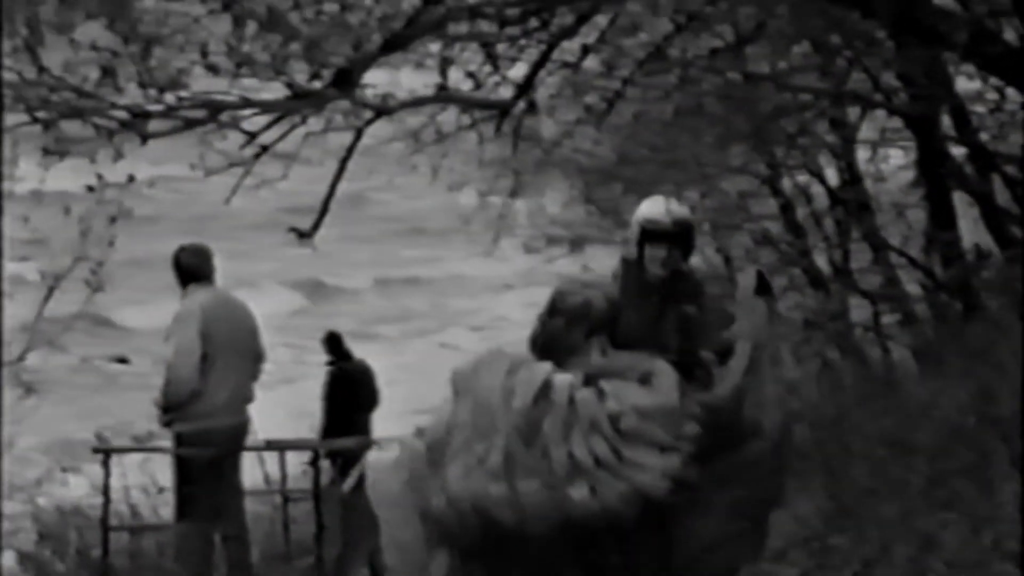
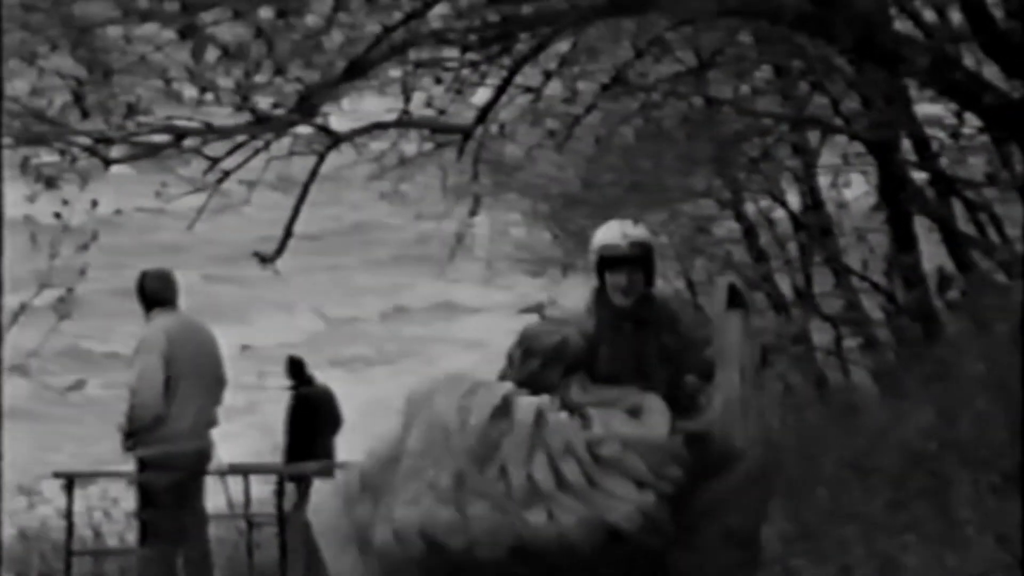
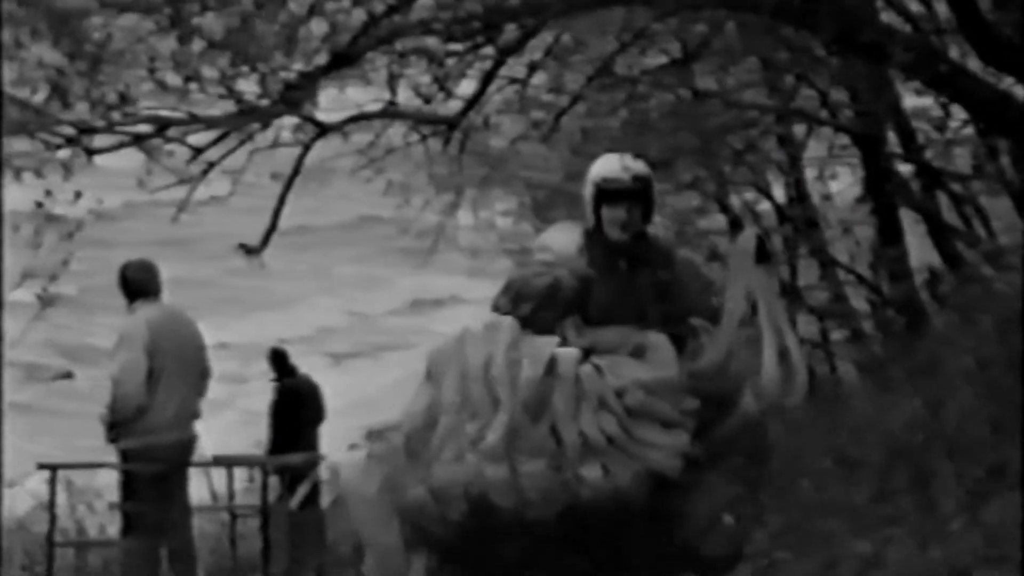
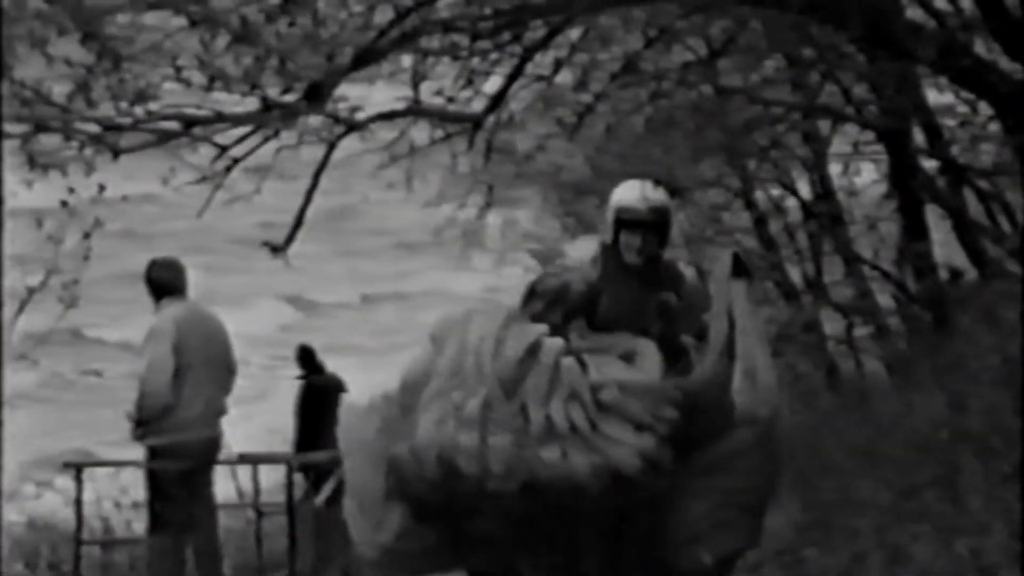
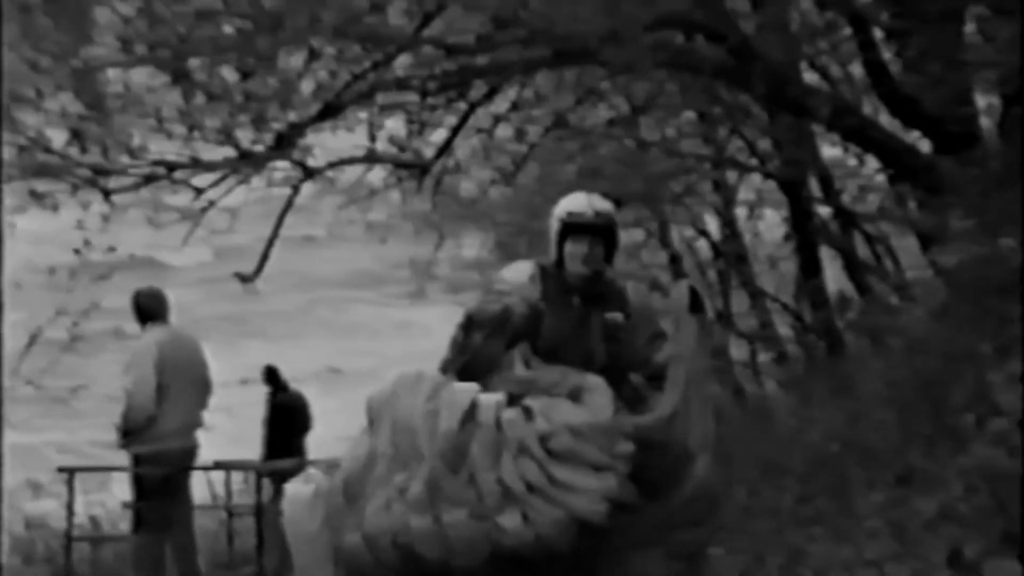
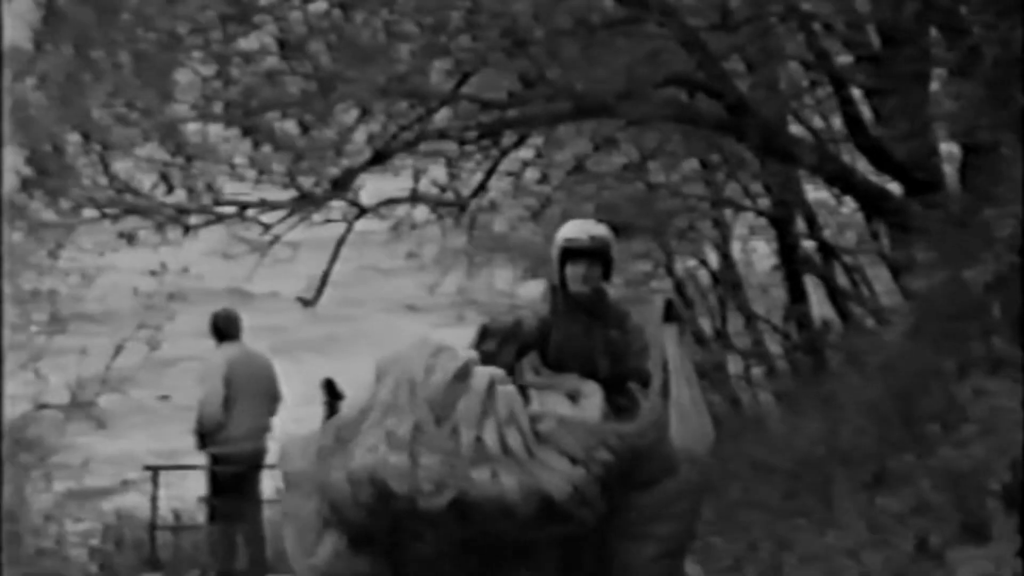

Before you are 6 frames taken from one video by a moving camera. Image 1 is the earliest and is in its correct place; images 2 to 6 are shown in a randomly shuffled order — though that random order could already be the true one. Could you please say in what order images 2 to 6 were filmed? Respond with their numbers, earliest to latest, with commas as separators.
4, 2, 3, 5, 6
